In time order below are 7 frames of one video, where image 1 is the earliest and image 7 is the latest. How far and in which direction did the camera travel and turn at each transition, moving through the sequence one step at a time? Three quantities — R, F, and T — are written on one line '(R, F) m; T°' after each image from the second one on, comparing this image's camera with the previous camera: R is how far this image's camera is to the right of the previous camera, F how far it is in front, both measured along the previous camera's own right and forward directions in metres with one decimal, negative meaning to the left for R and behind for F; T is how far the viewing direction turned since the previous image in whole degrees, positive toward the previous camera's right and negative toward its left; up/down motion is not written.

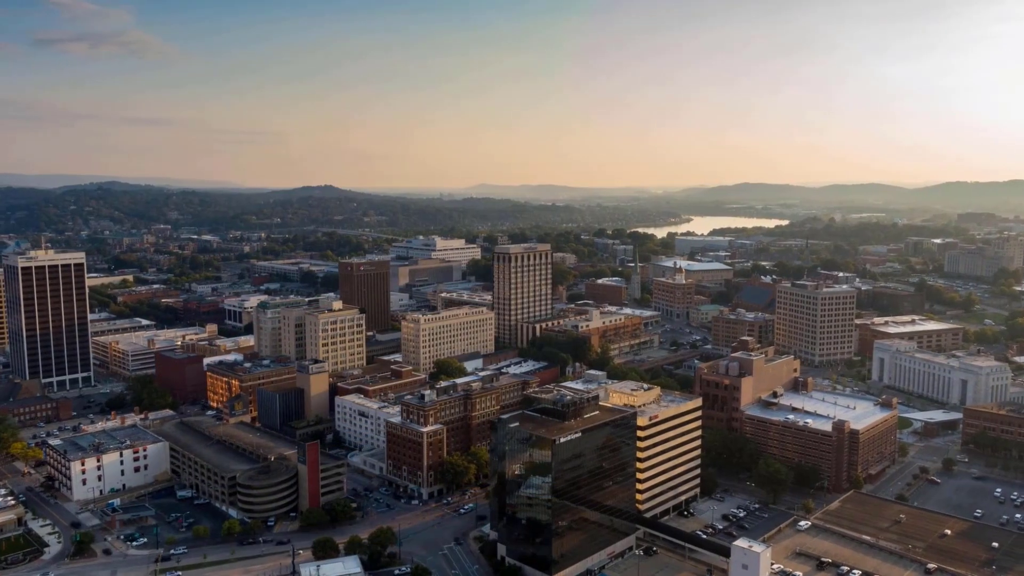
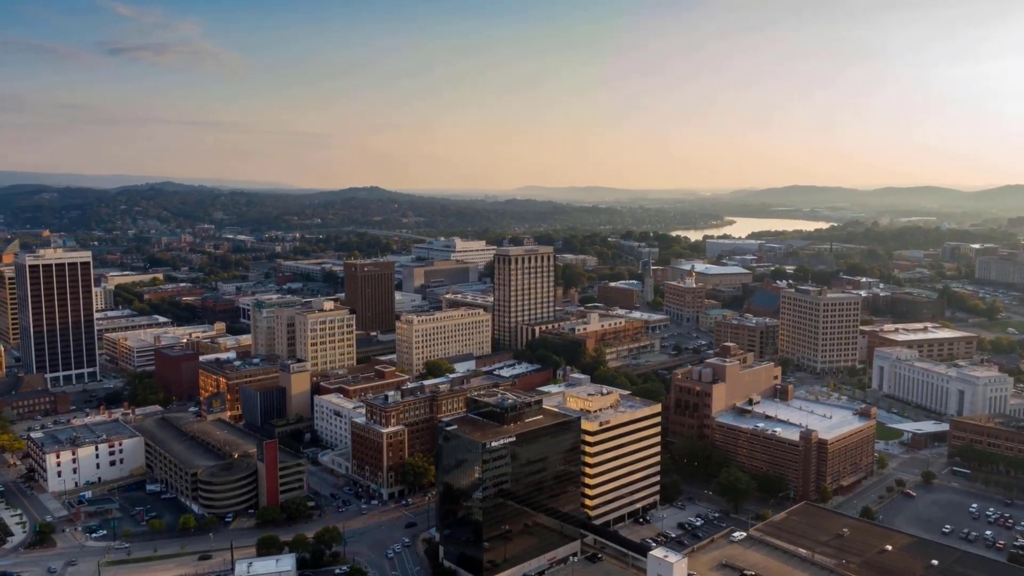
(+4.8, +0.2) m; -3°
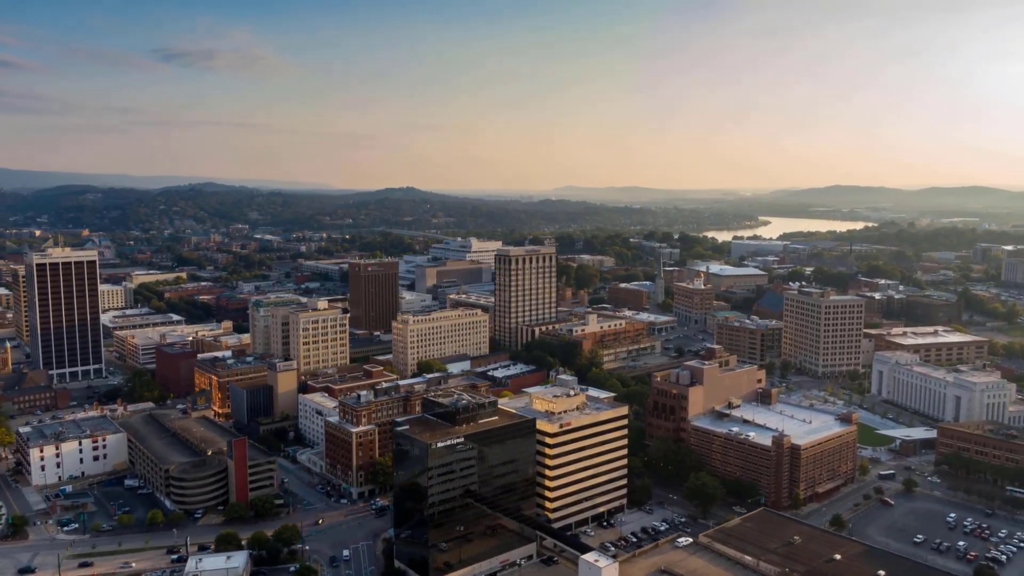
(+3.8, +0.2) m; -3°
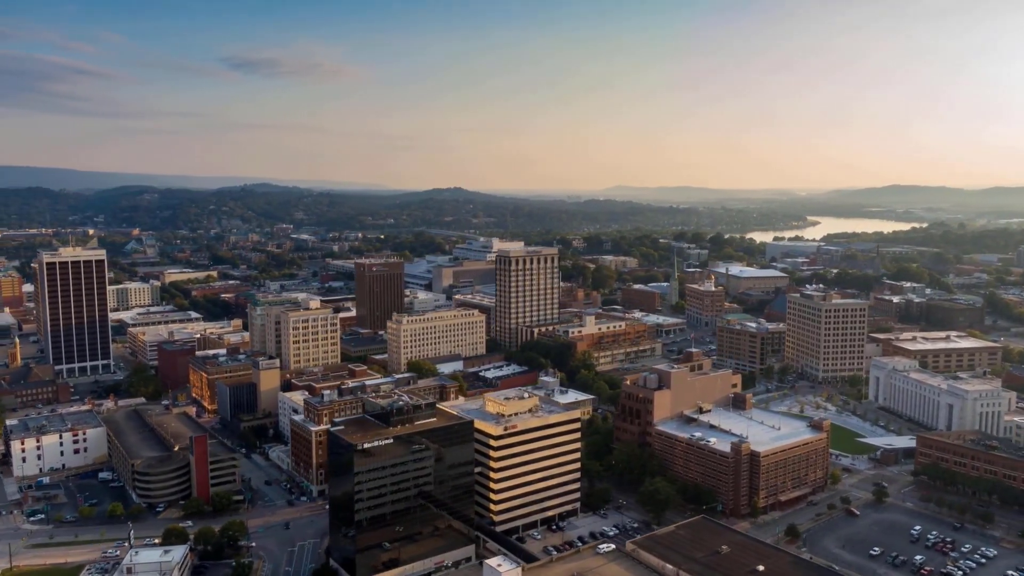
(+5.2, +0.3) m; -4°
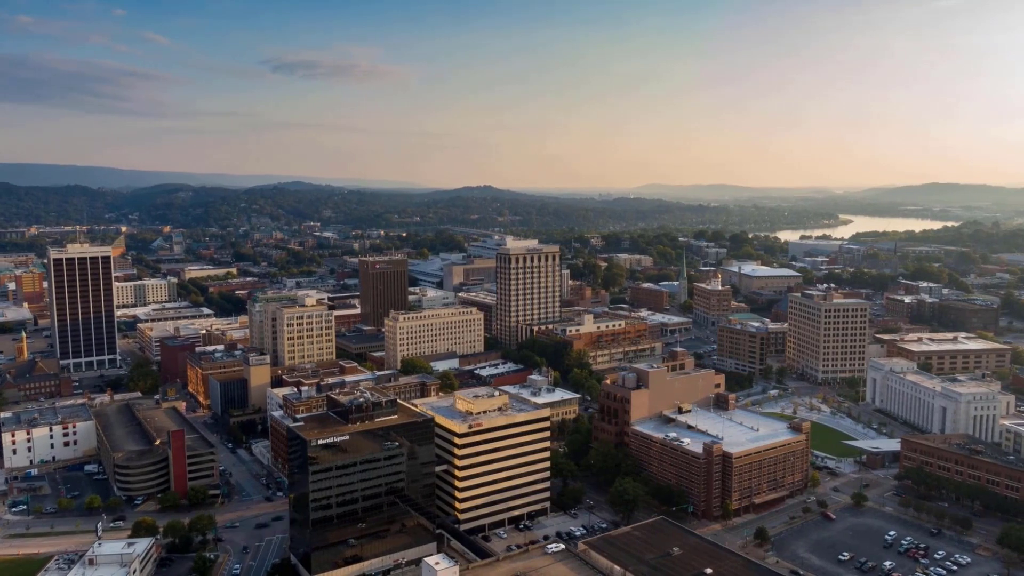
(+3.3, +0.2) m; -2°
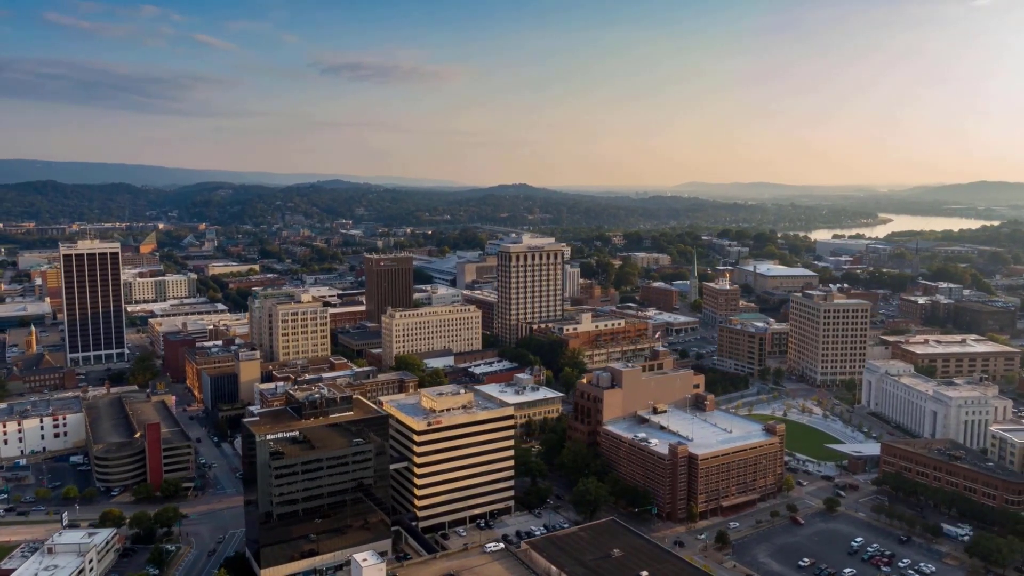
(+3.9, +0.2) m; -3°
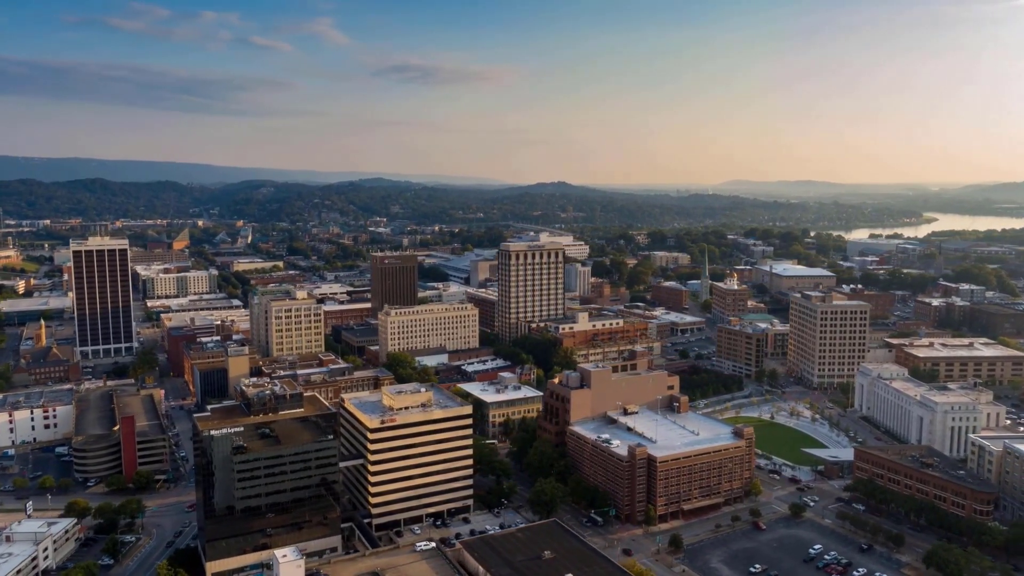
(+4.3, +0.3) m; -3°
